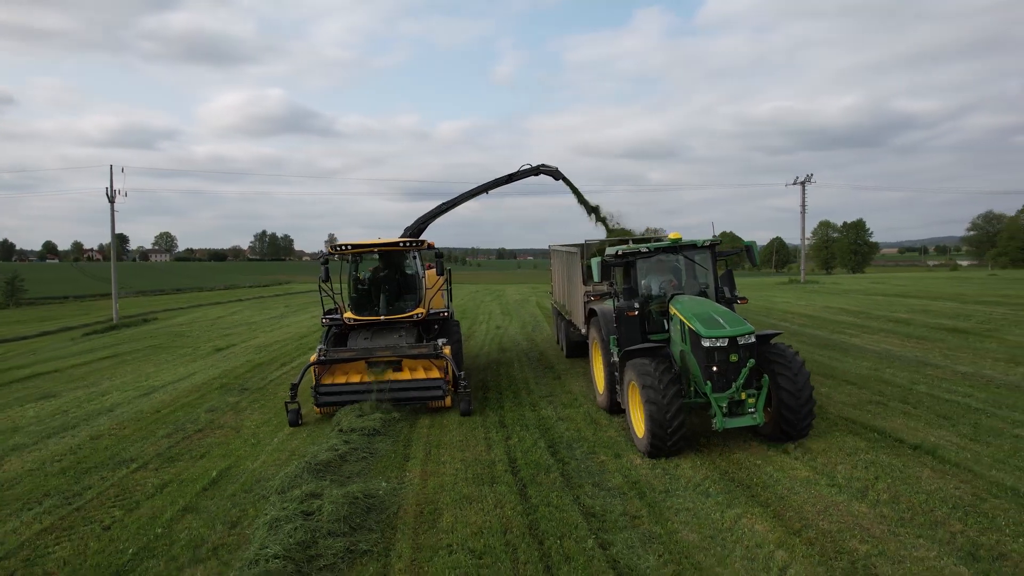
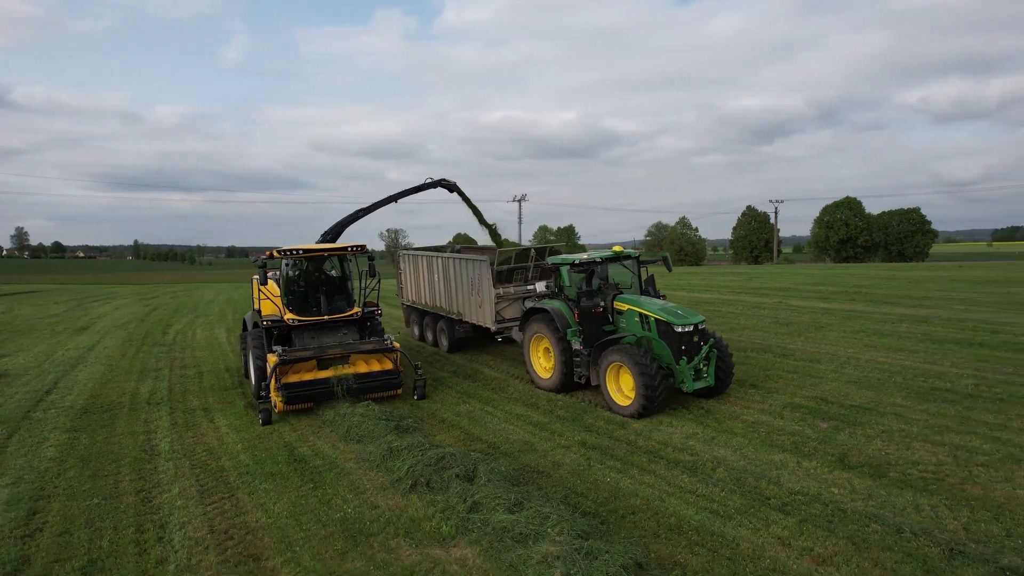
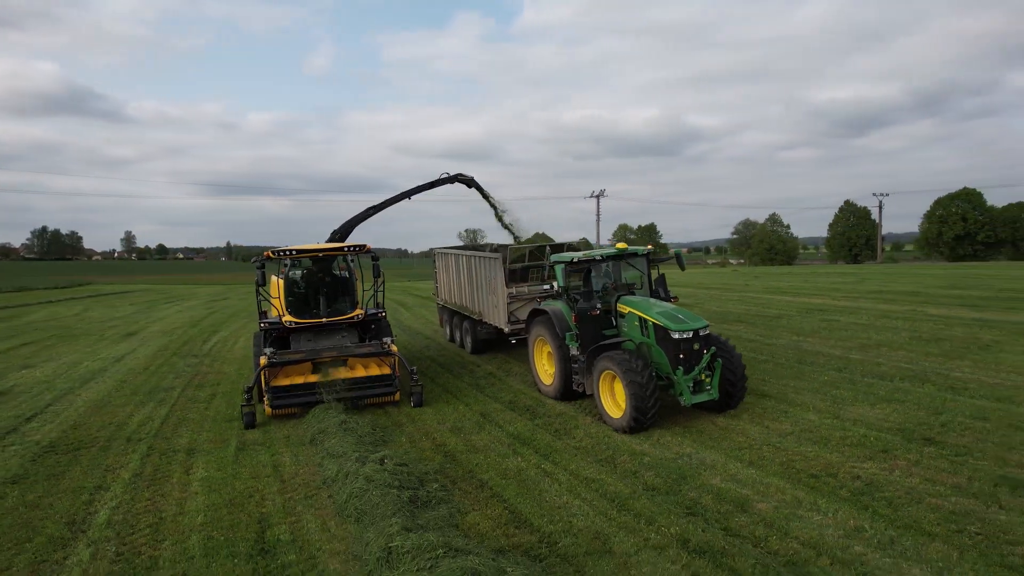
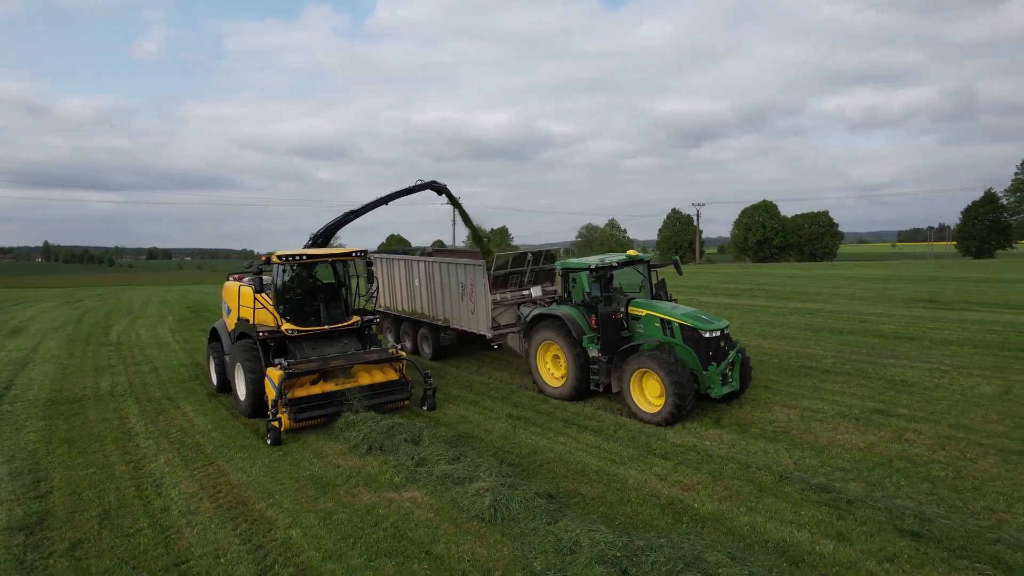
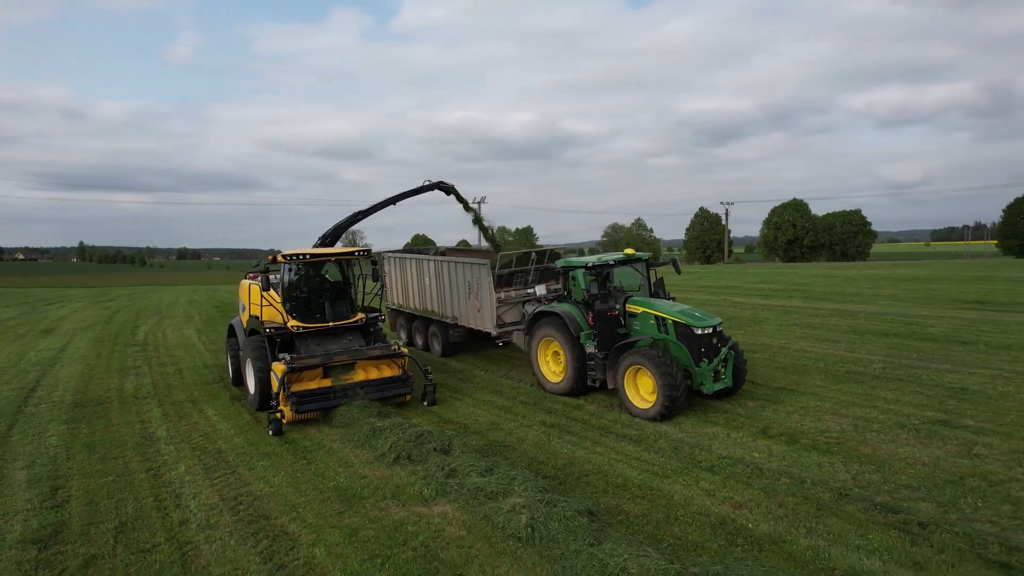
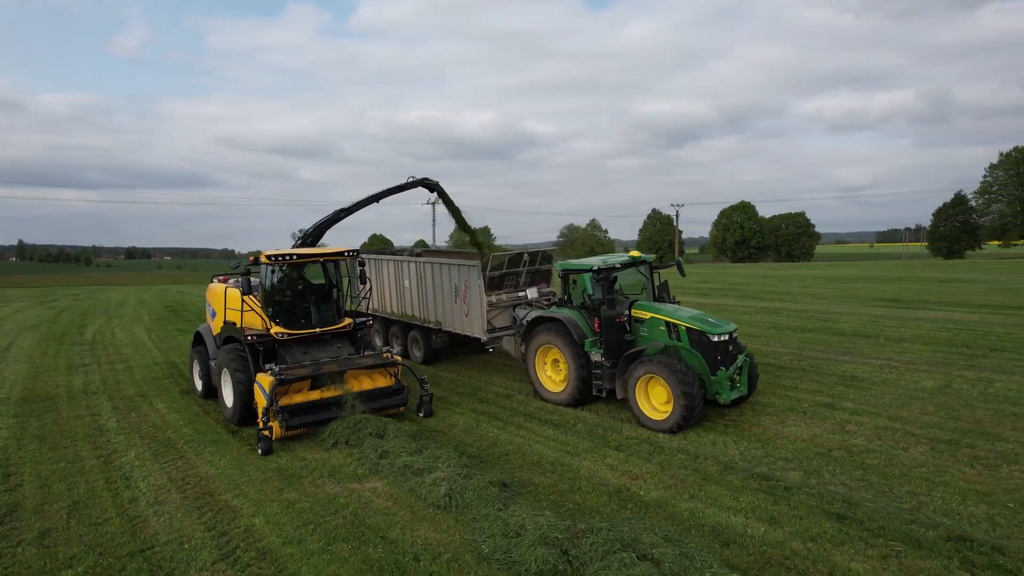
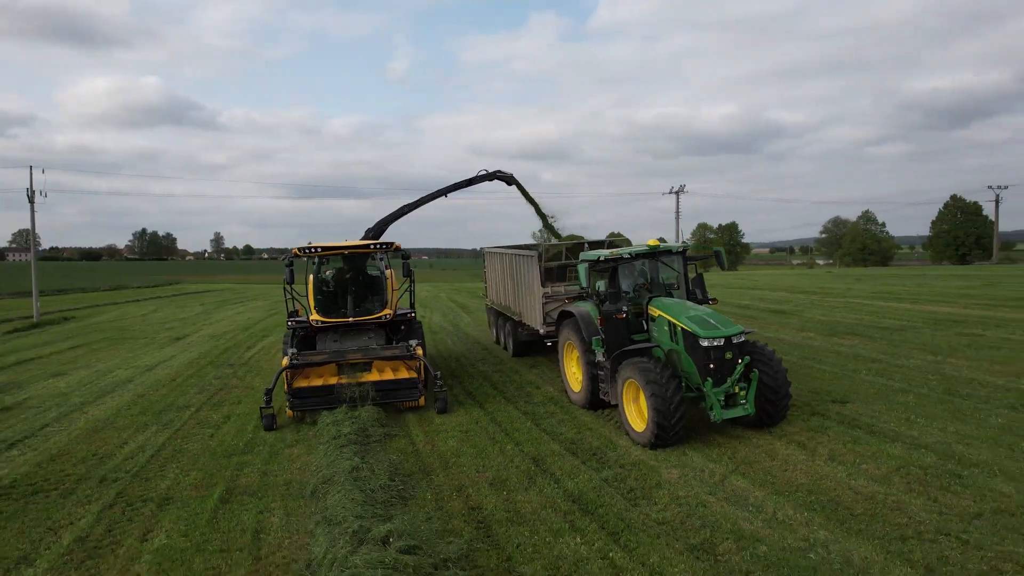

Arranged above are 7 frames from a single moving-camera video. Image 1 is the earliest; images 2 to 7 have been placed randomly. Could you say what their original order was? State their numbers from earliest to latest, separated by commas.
7, 3, 2, 5, 4, 6
